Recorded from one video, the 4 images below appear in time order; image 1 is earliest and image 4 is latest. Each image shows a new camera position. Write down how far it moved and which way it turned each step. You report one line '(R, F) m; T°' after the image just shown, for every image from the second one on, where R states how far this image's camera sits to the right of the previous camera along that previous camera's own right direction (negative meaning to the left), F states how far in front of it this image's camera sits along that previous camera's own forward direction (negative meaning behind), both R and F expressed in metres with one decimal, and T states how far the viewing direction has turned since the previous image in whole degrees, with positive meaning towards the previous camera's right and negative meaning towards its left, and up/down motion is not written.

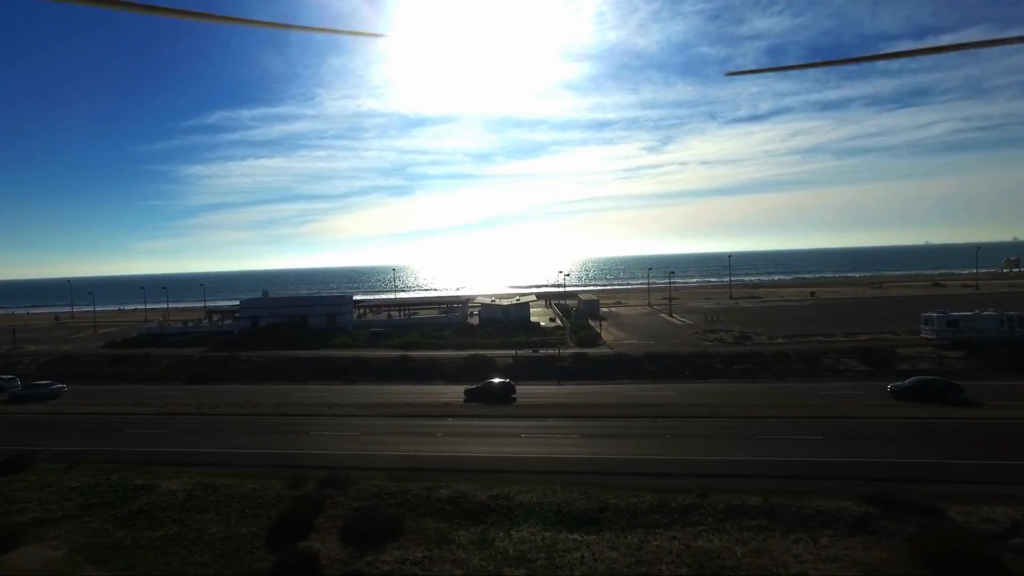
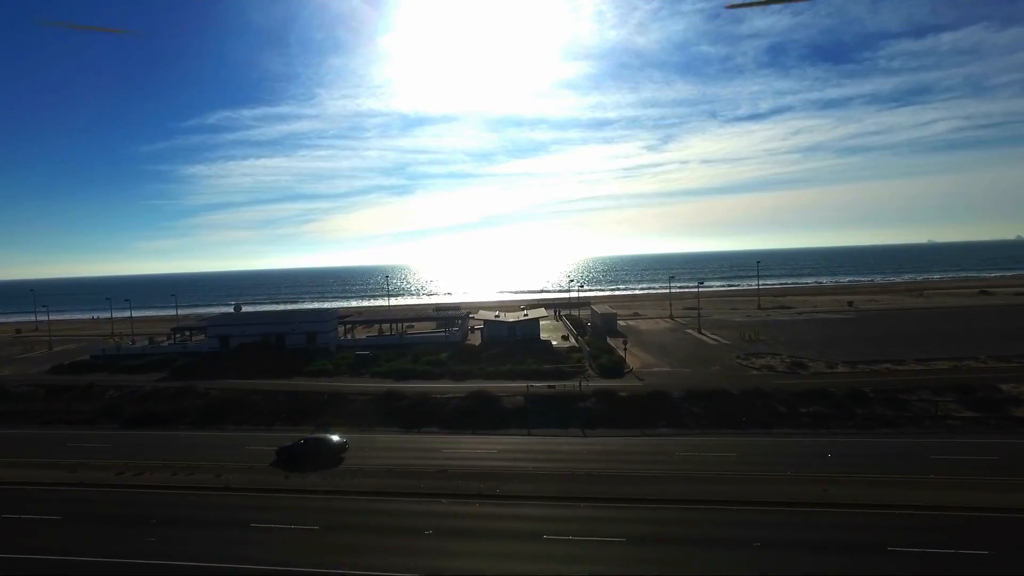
(-0.4, +6.4) m; 0°
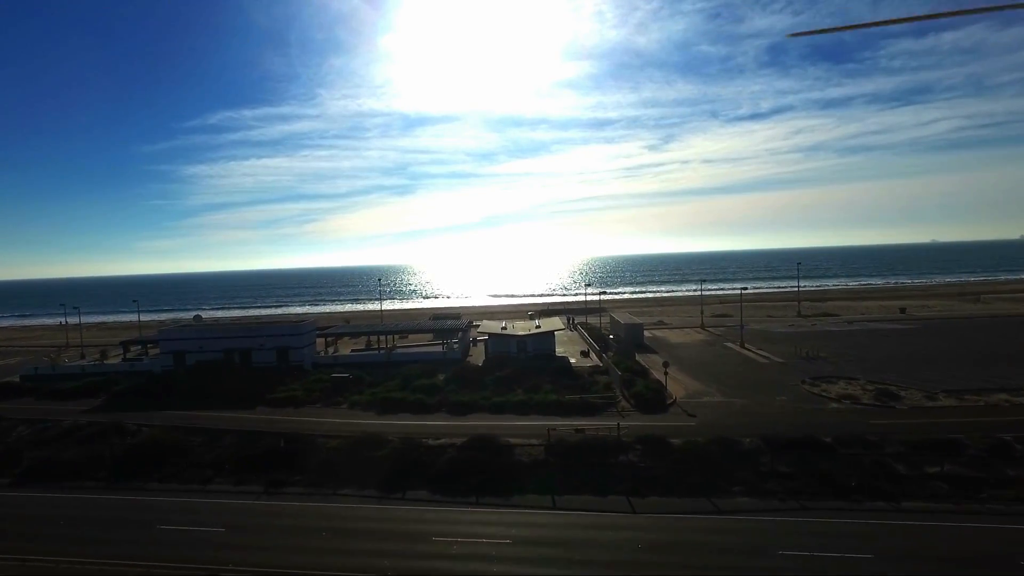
(-0.5, +7.0) m; 0°
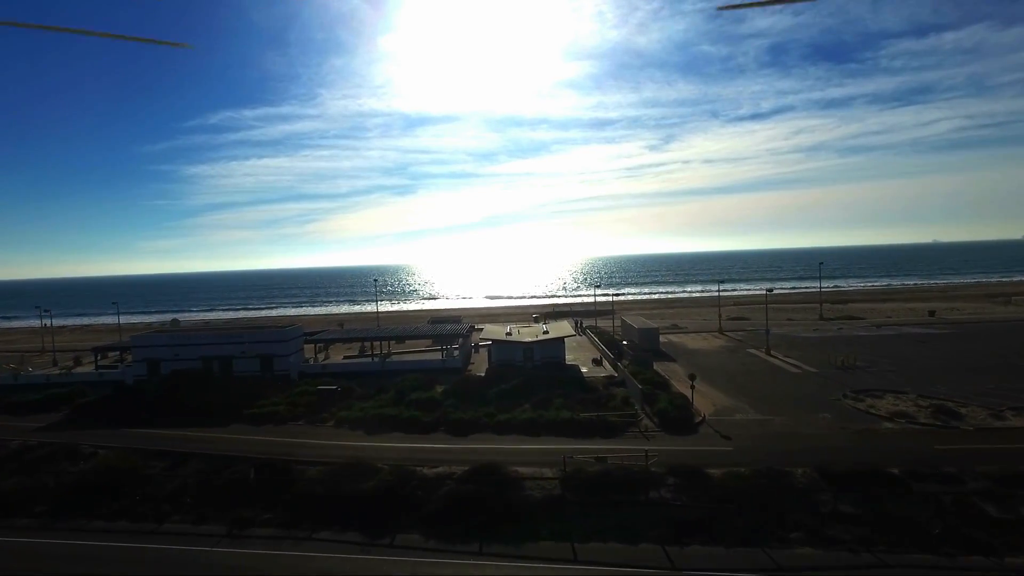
(-0.2, +3.2) m; 0°
